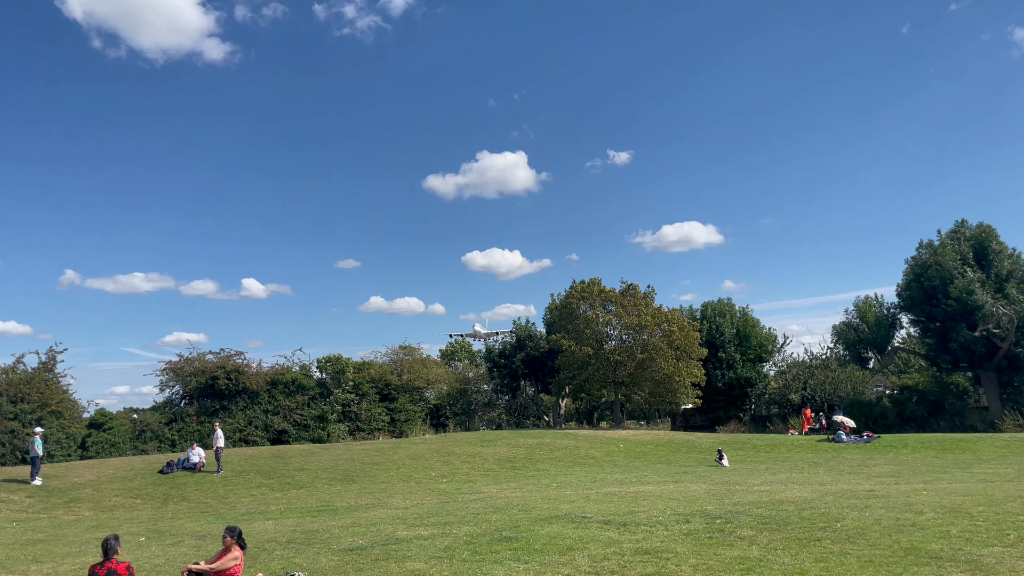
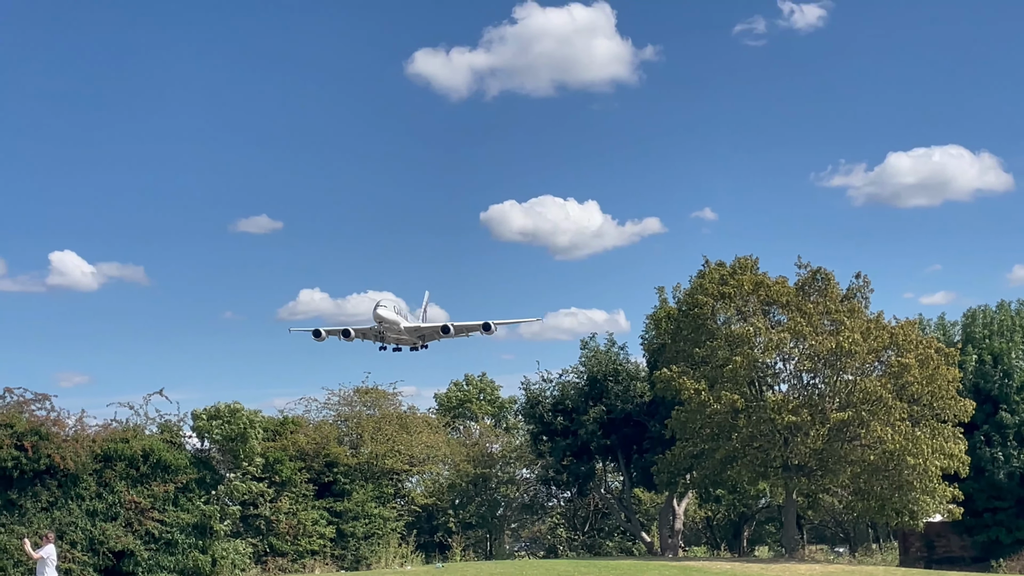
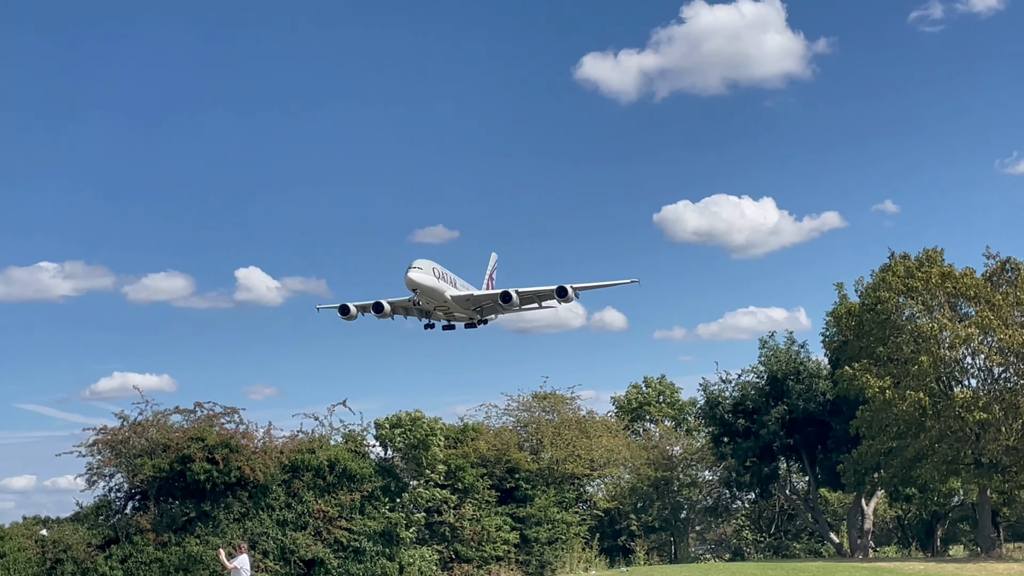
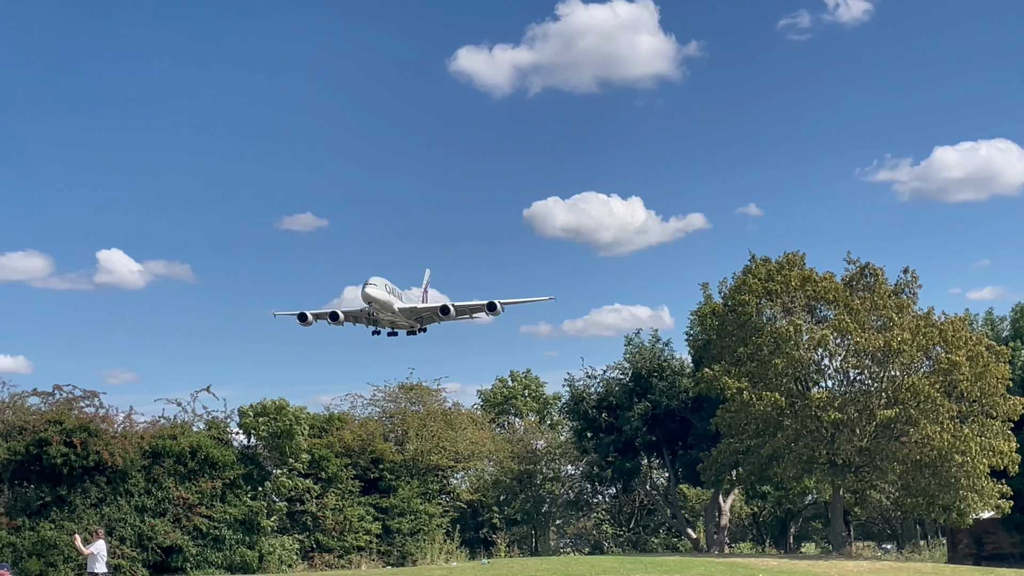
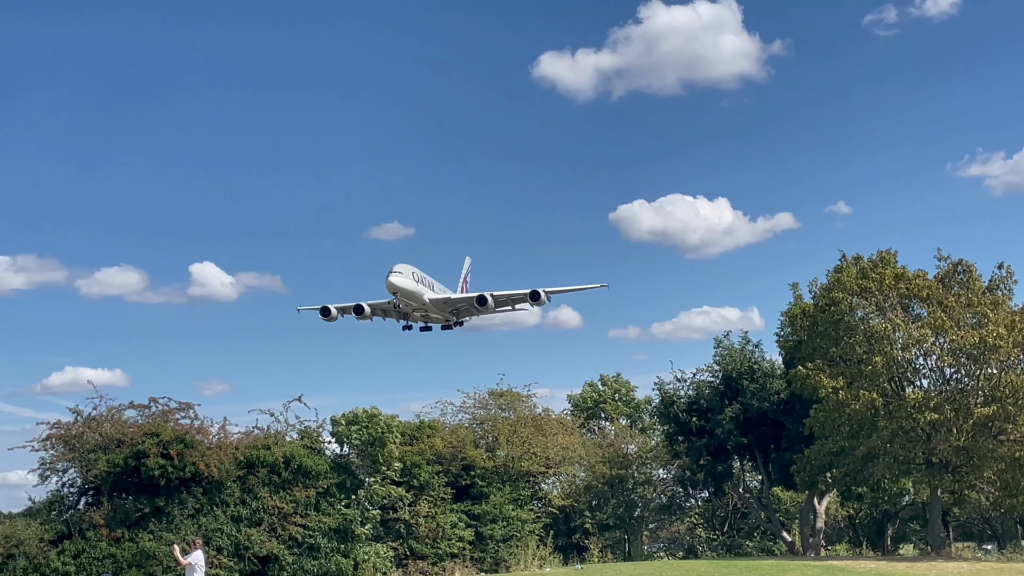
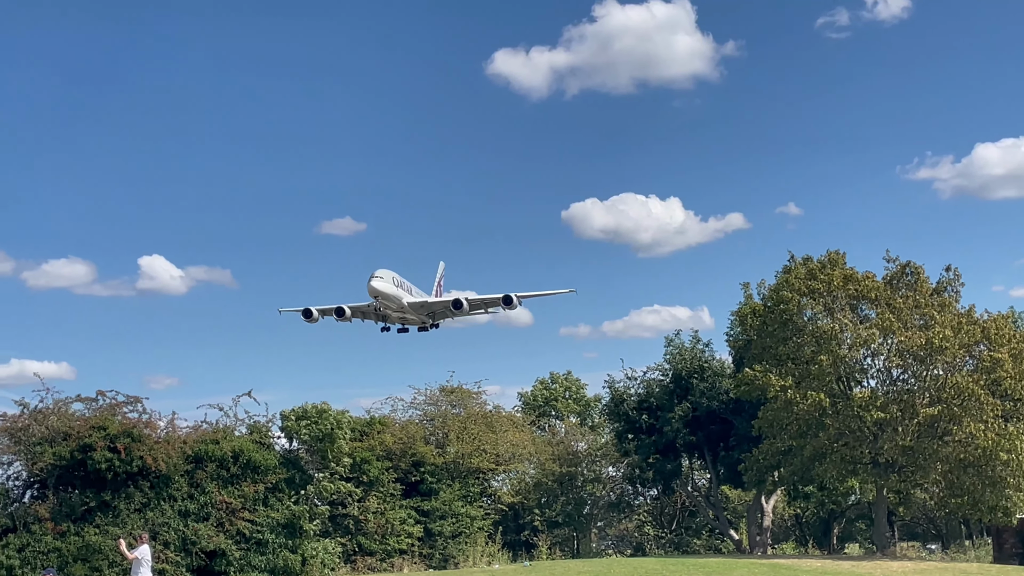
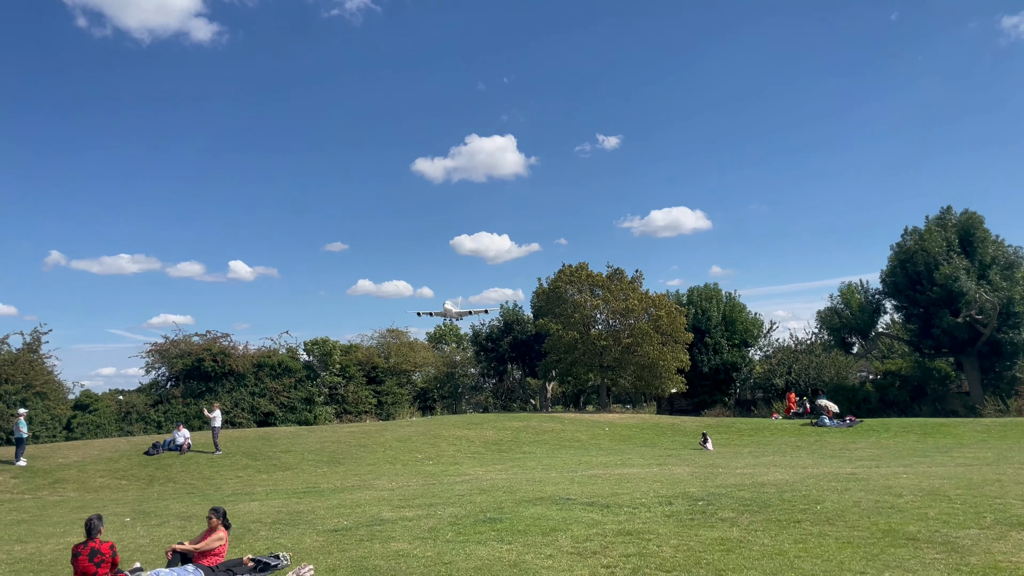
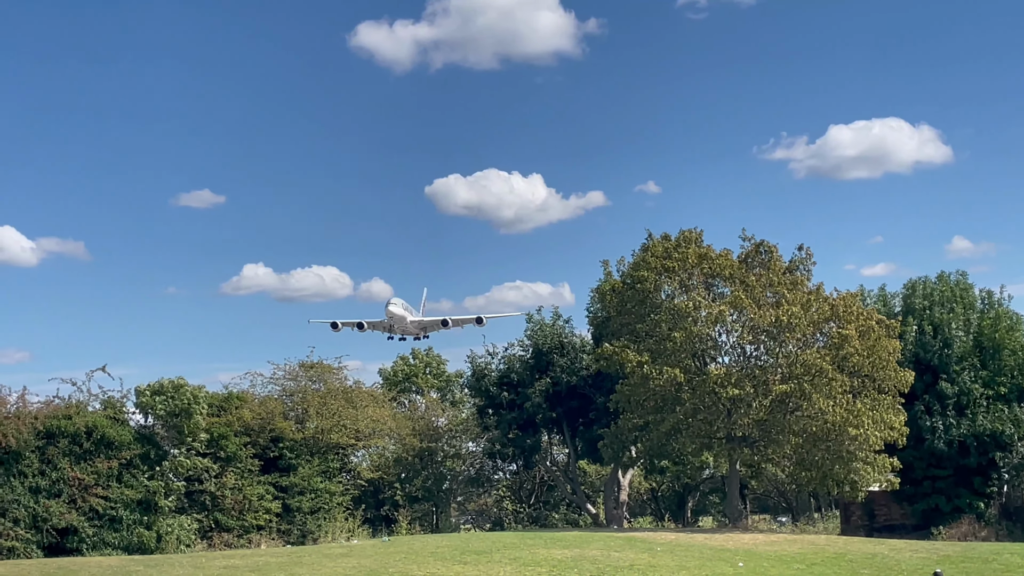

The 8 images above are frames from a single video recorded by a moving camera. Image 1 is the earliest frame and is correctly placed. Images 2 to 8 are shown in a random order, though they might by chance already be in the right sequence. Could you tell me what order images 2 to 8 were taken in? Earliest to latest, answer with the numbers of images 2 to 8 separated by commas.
7, 8, 2, 4, 6, 5, 3
